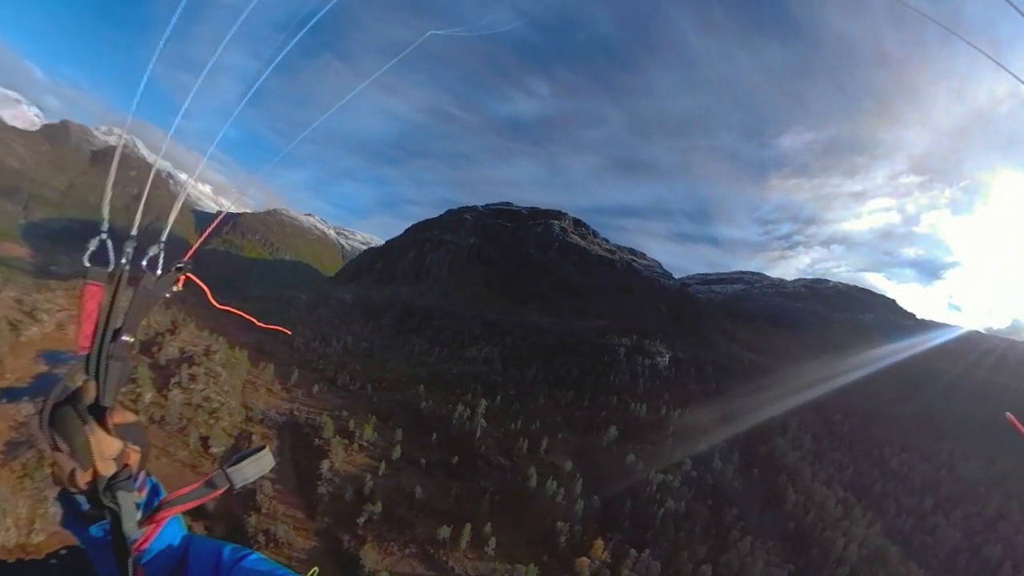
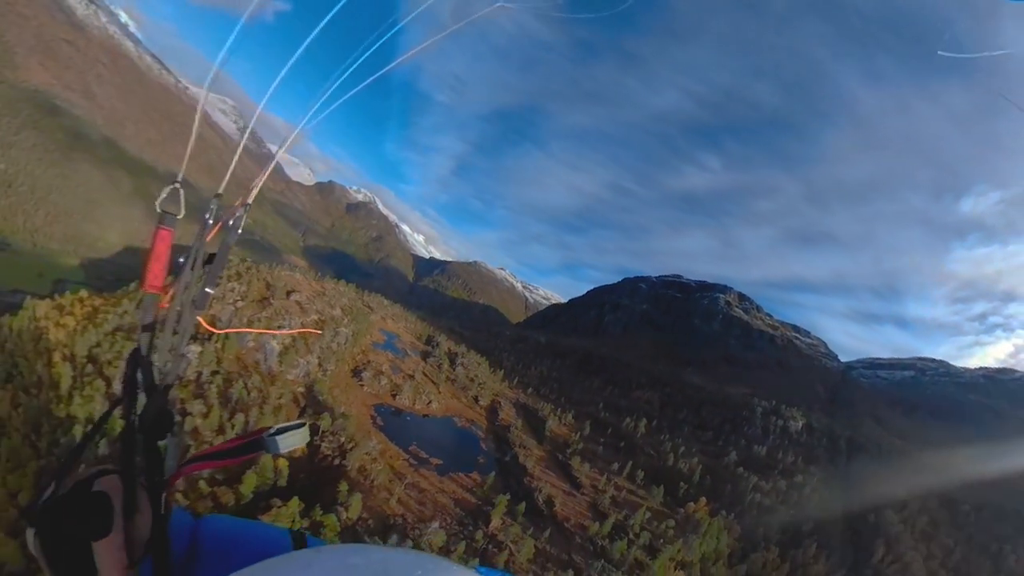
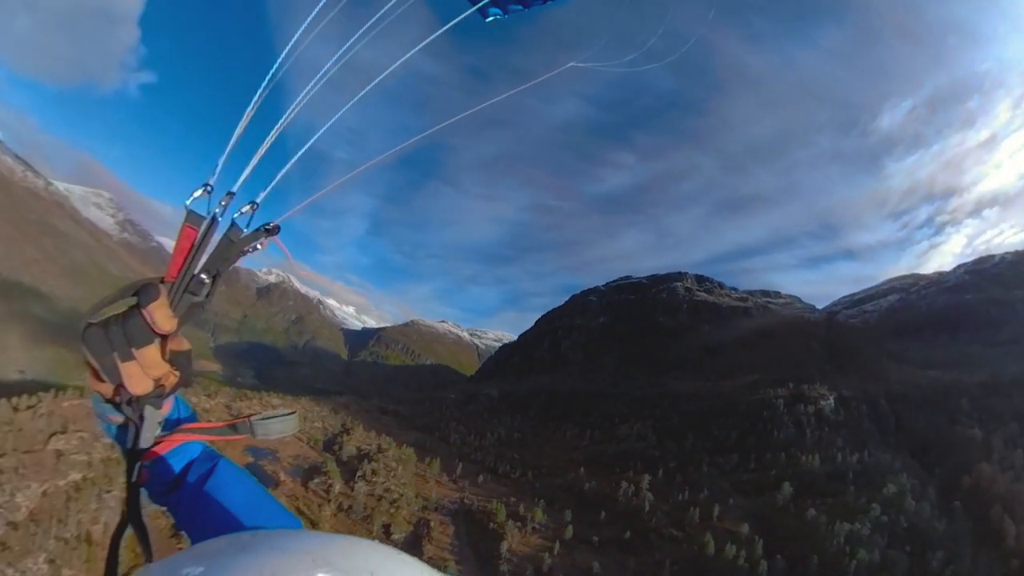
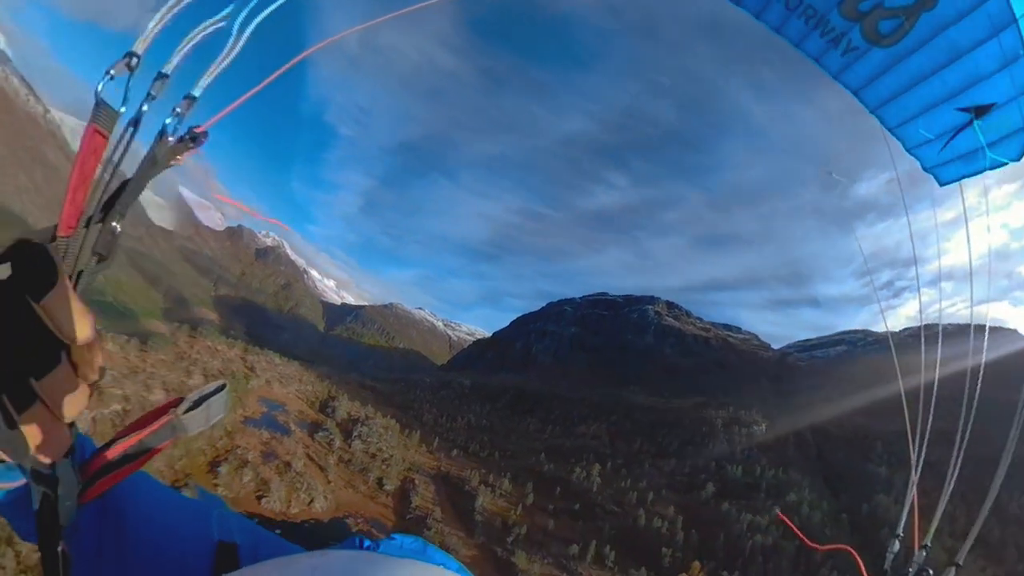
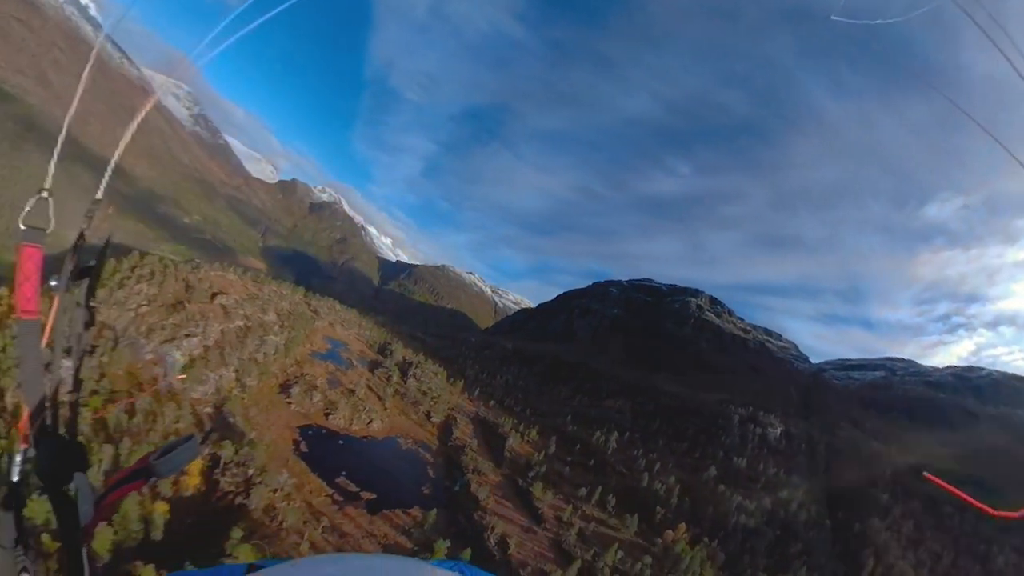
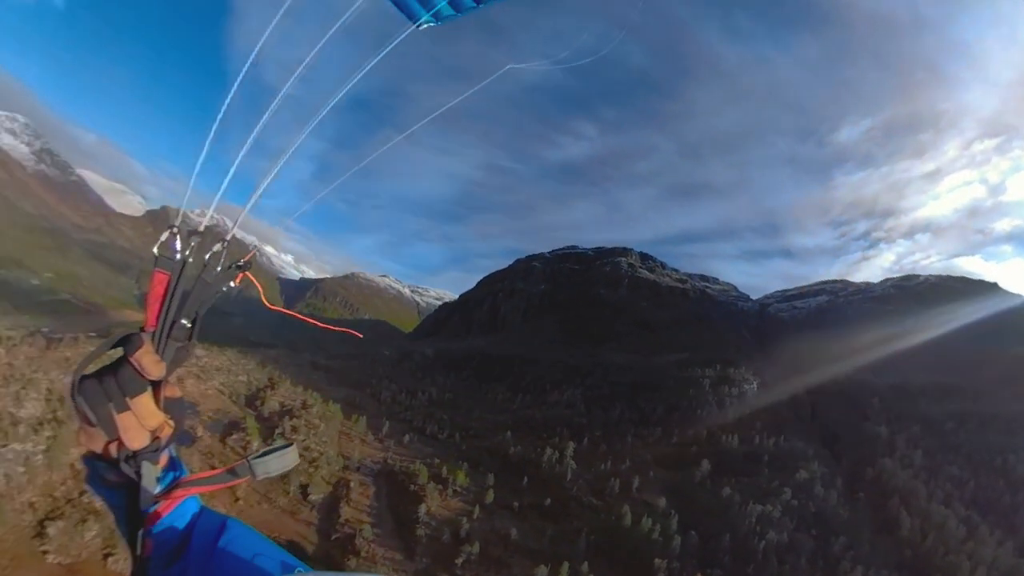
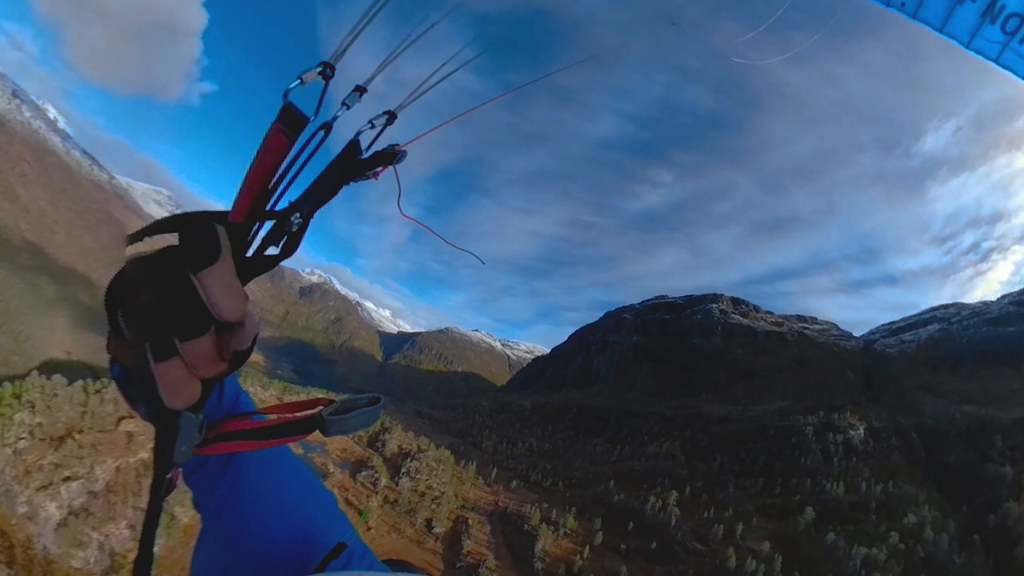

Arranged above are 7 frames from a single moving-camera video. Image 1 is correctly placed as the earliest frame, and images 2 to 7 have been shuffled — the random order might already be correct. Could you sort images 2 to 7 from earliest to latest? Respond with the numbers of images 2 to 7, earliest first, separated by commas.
6, 3, 7, 4, 5, 2
